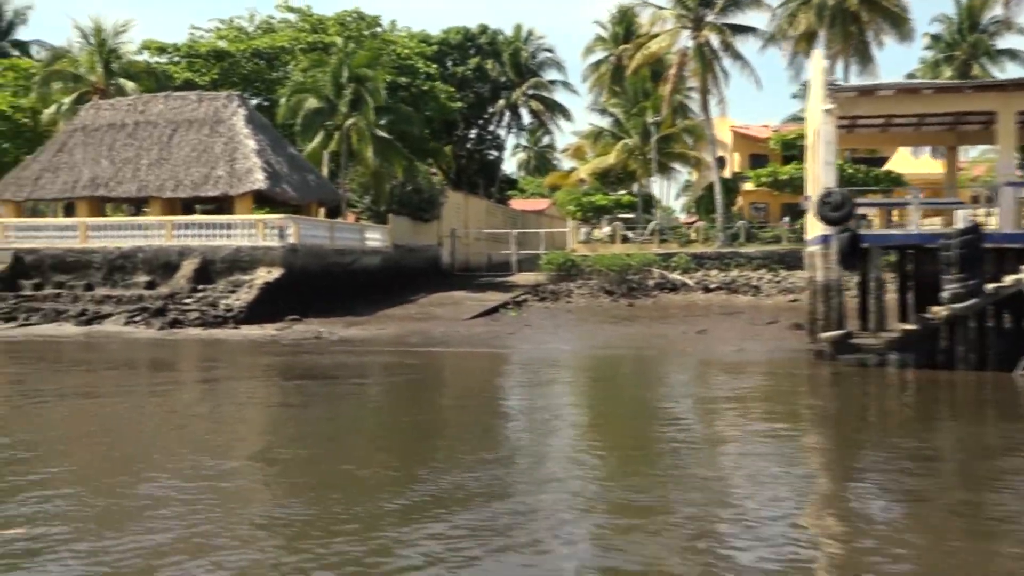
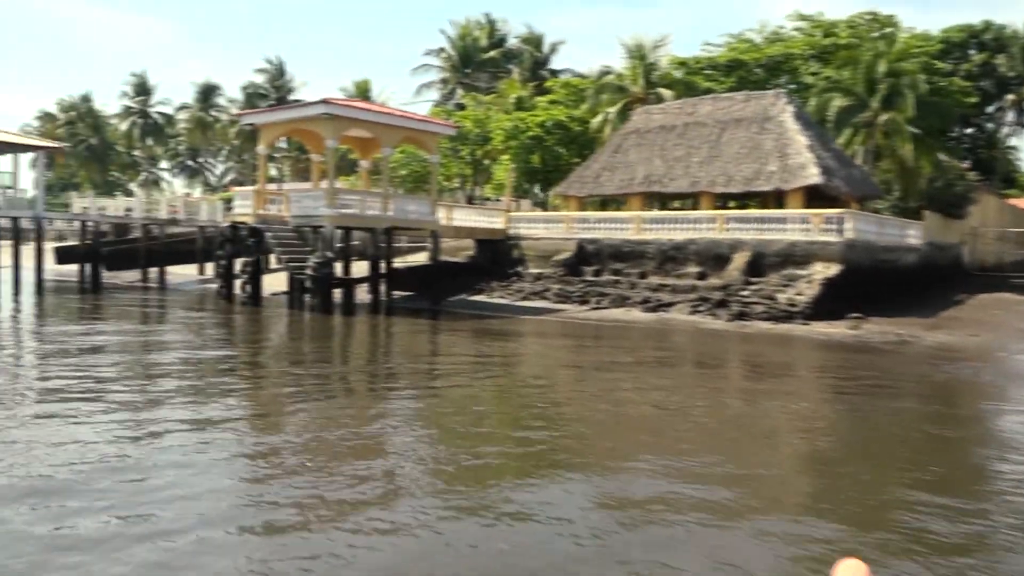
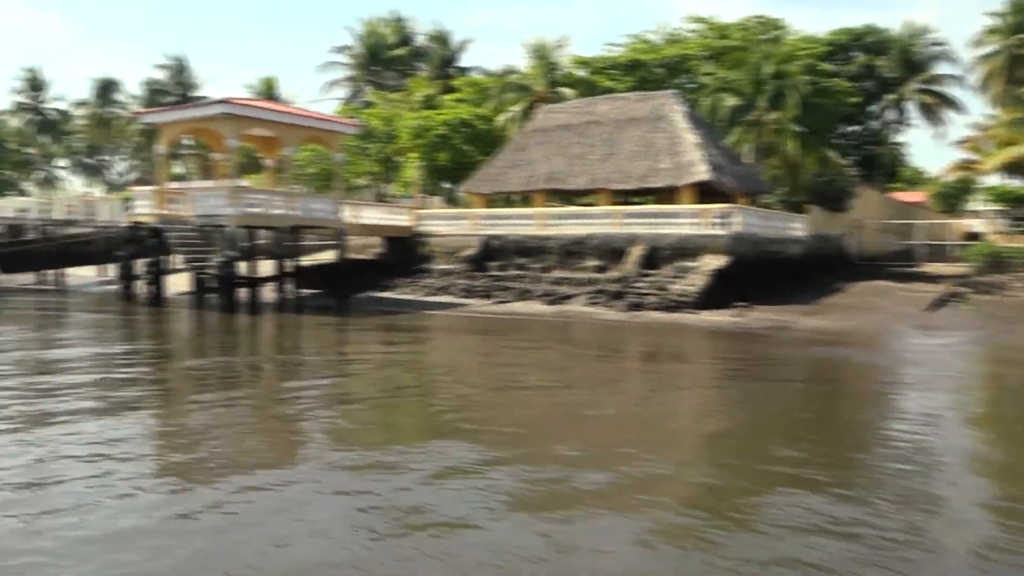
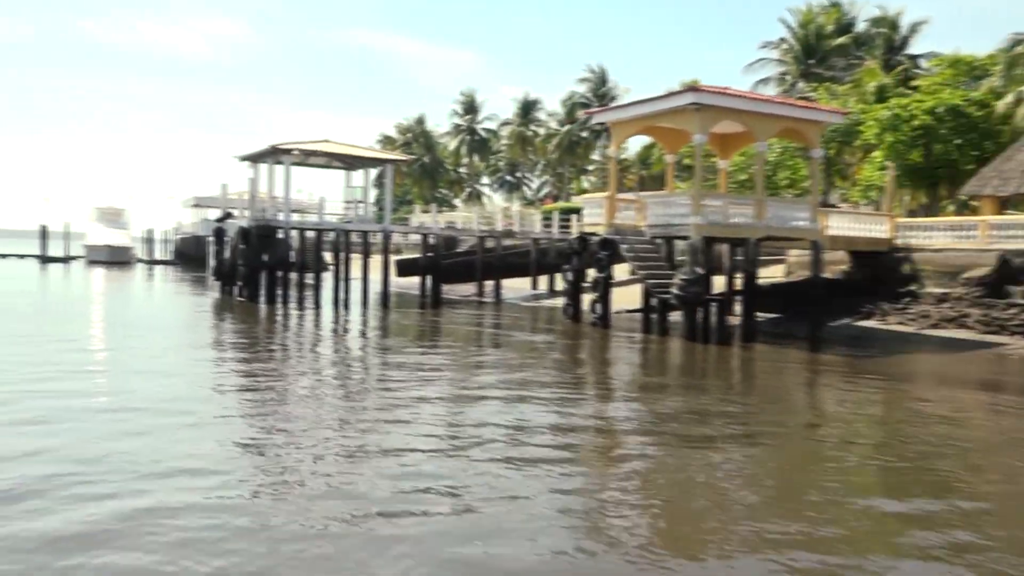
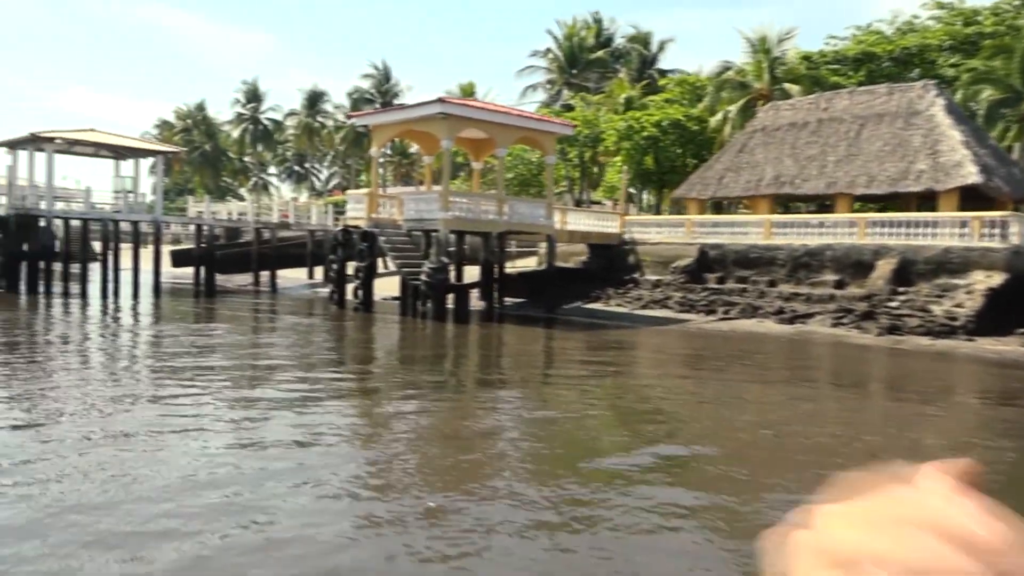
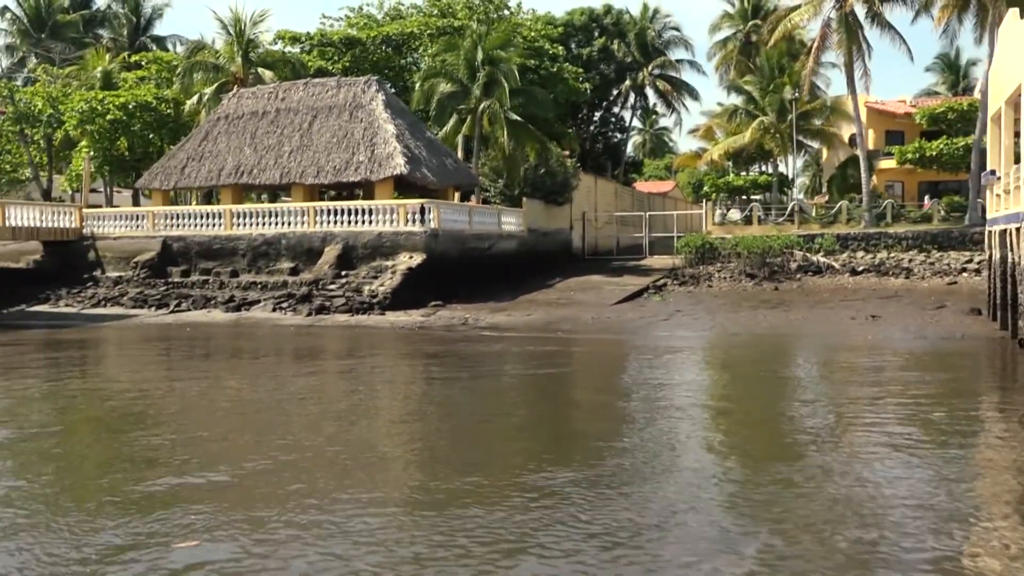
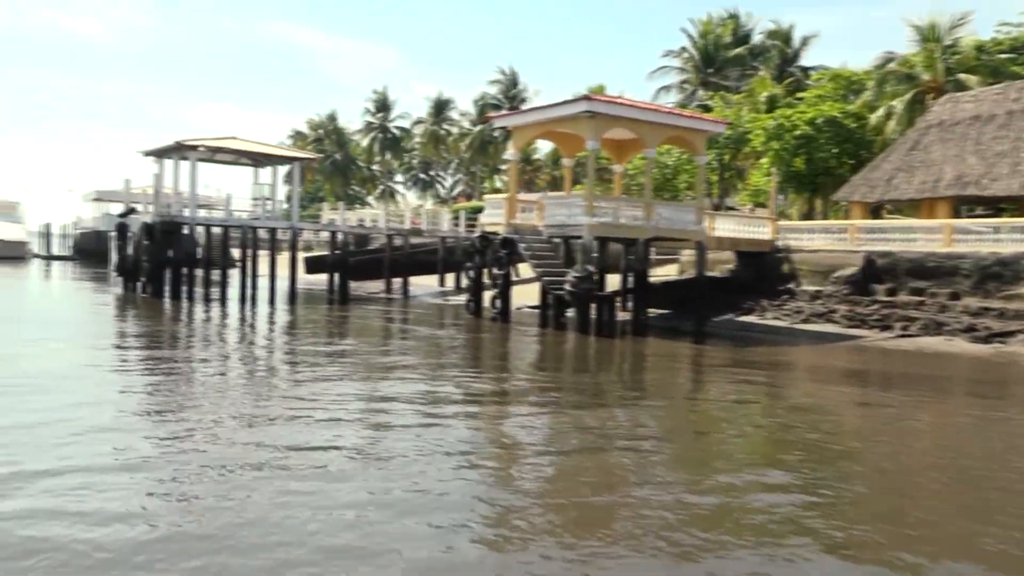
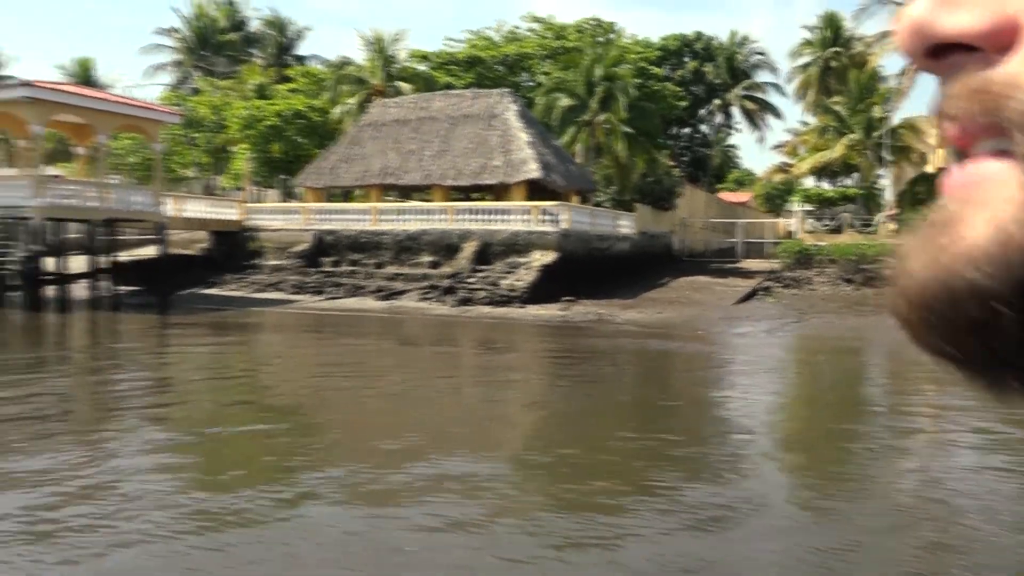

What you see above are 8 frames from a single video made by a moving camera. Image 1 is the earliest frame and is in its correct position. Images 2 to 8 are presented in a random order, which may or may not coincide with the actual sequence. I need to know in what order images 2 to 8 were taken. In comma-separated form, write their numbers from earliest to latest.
6, 8, 3, 2, 5, 7, 4
